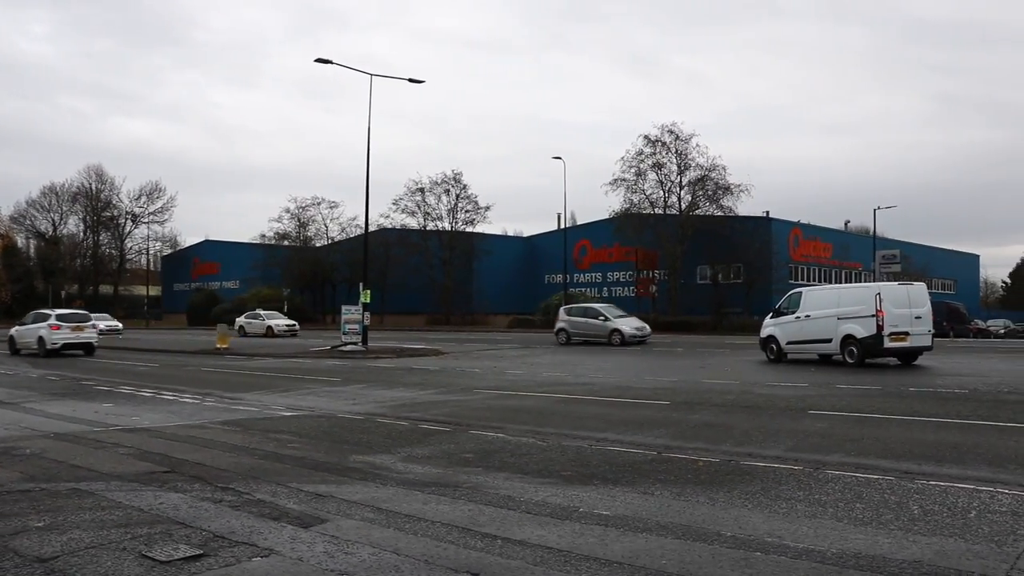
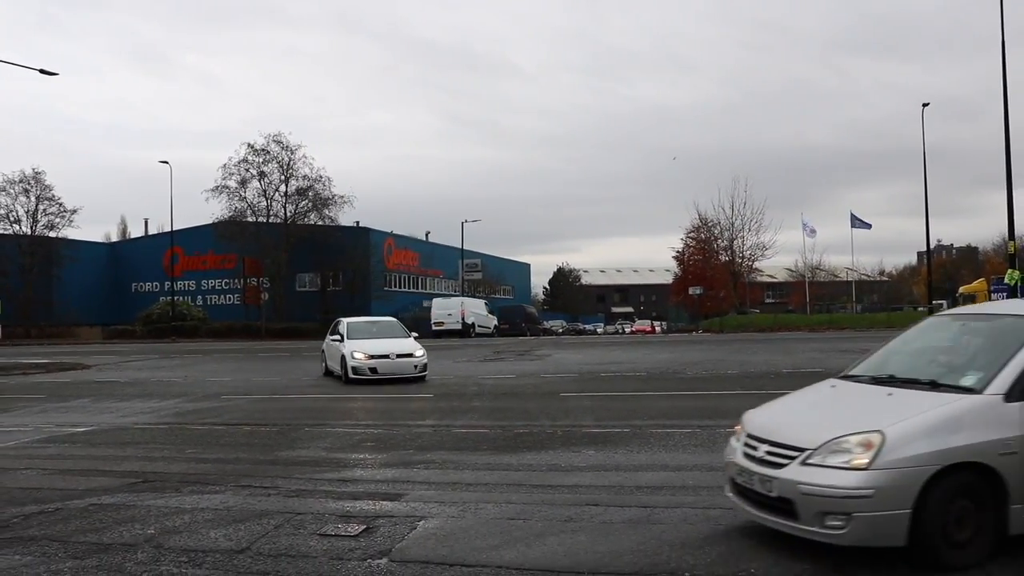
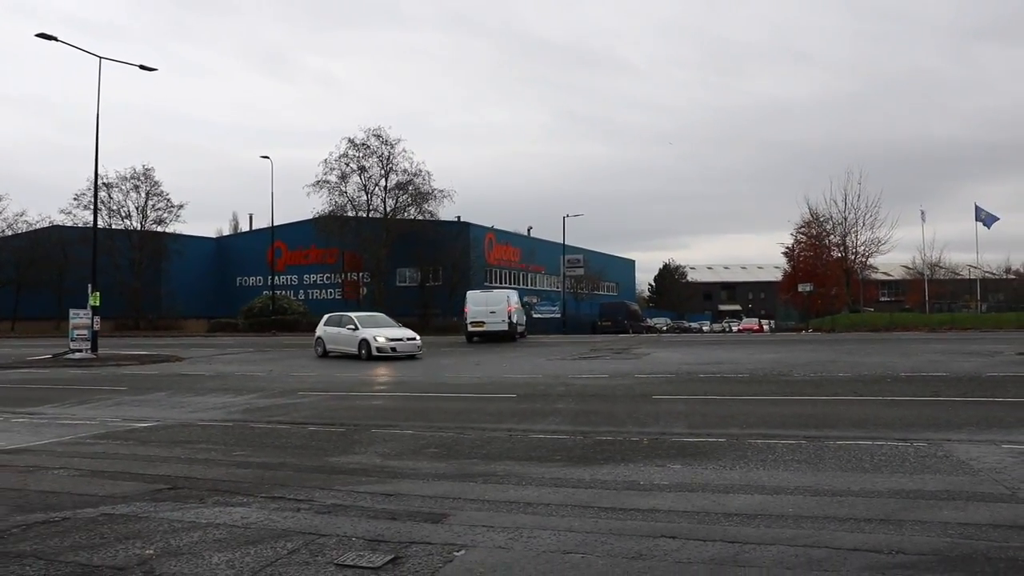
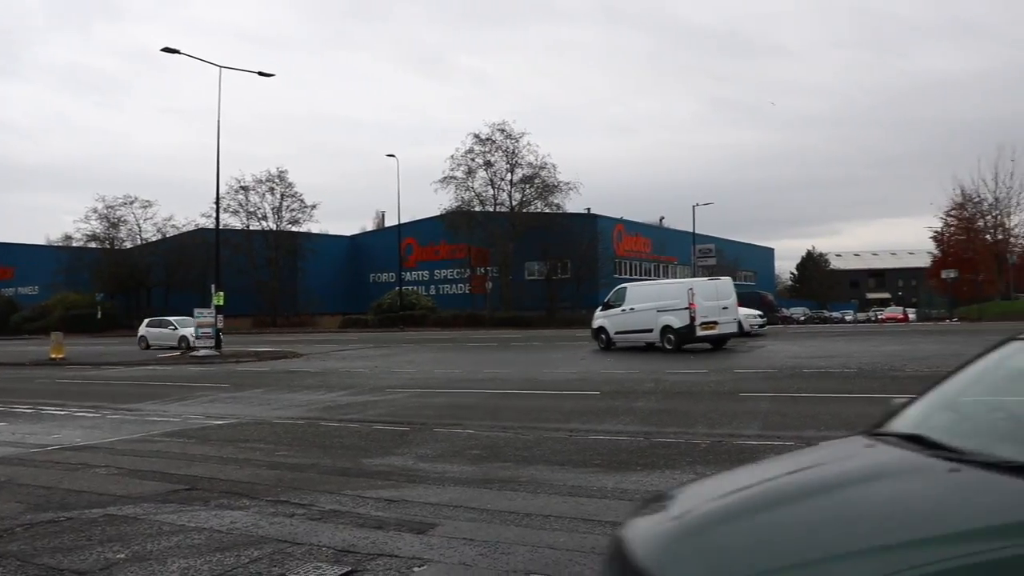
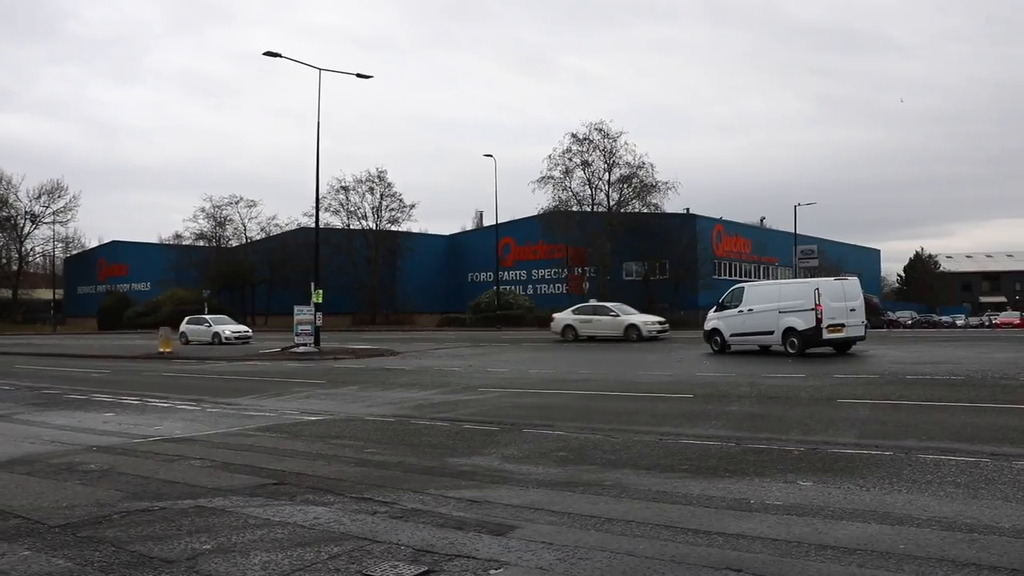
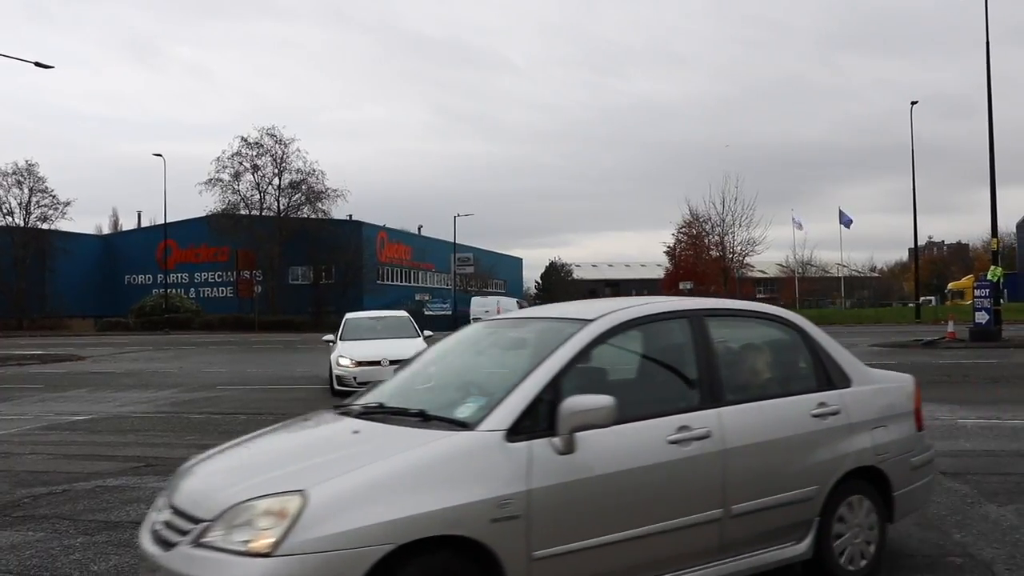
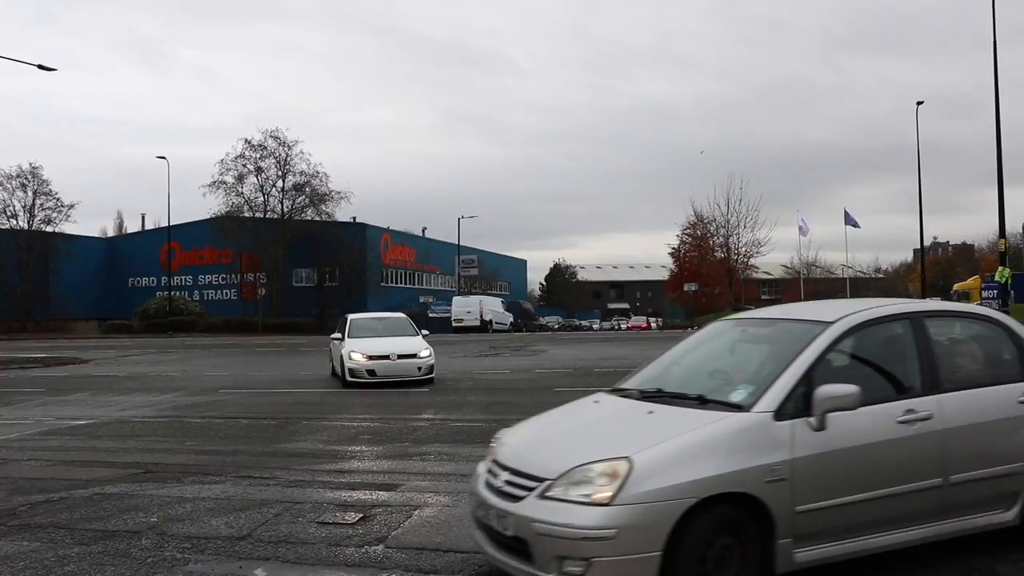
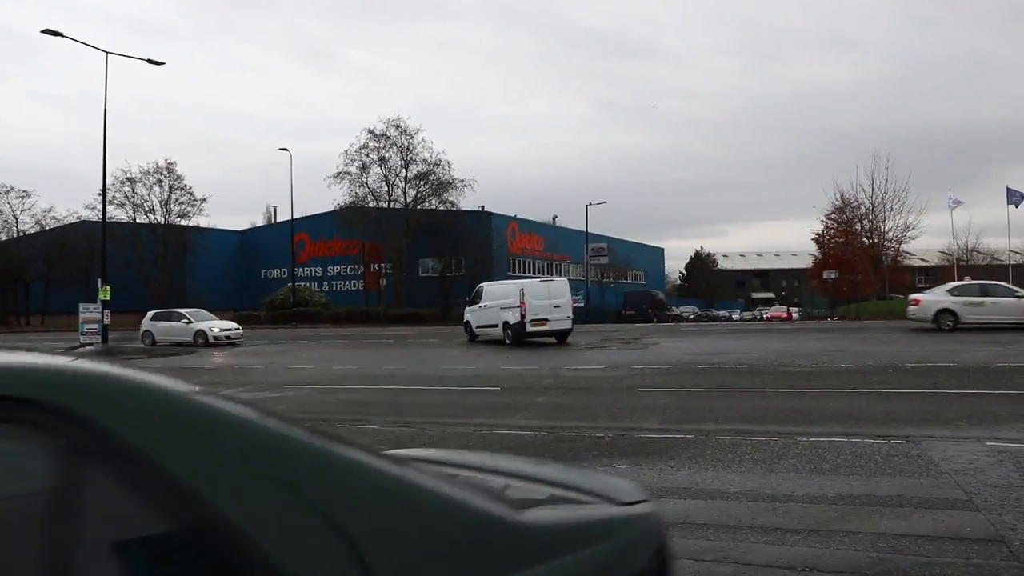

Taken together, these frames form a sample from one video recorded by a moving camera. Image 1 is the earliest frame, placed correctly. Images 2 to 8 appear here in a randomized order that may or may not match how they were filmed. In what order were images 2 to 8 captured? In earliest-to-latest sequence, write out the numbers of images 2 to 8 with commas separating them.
5, 4, 8, 3, 2, 7, 6
